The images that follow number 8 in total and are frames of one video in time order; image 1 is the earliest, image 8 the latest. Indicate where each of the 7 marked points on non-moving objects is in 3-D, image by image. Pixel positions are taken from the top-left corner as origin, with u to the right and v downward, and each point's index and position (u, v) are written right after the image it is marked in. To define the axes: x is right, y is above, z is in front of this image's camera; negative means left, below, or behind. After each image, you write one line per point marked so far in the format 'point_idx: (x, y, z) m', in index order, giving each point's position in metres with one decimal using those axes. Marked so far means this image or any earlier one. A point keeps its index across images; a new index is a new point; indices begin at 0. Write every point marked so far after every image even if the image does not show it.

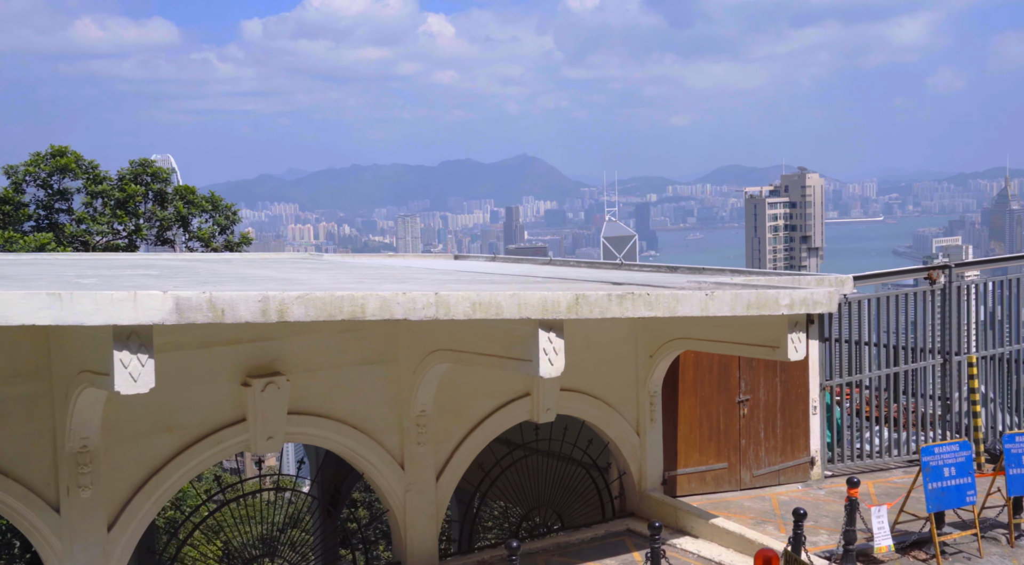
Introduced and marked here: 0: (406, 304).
0: (-0.5, -0.1, +5.6) m
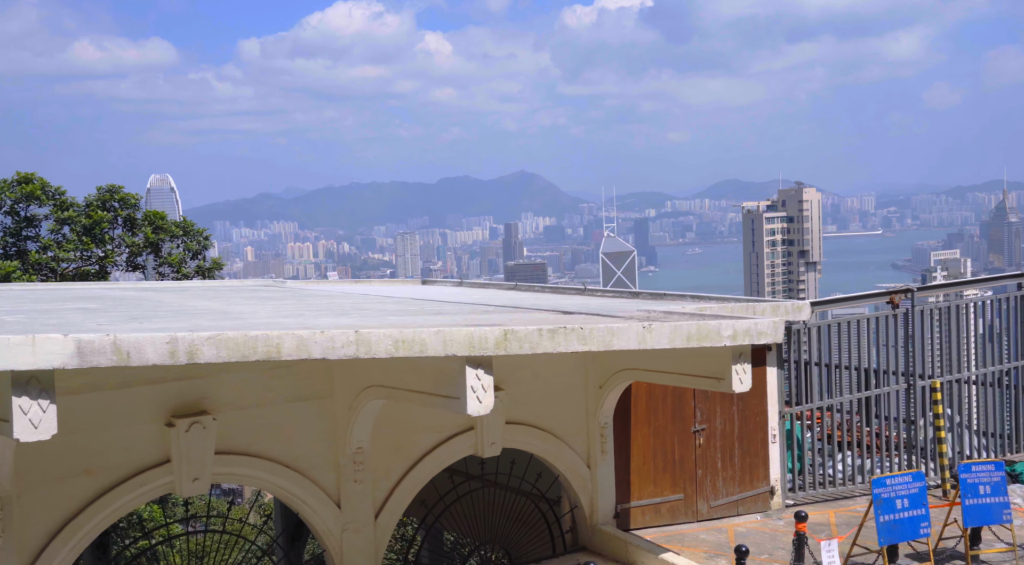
0: (-0.9, -0.3, +5.4) m
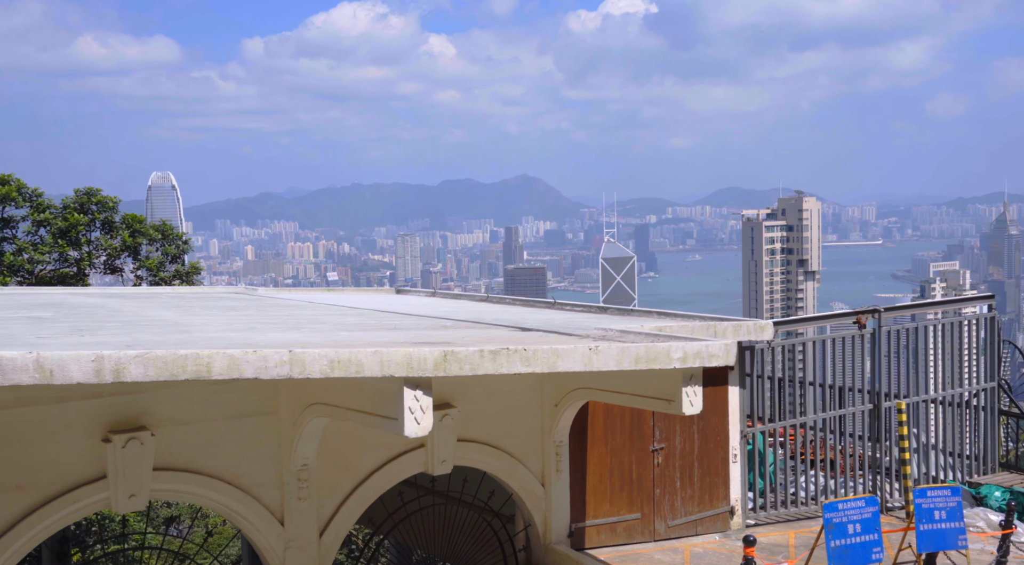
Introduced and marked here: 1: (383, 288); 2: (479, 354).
0: (-1.2, -0.4, +5.4) m
1: (-2.0, -0.1, +17.7) m
2: (-0.2, -0.4, +6.0) m
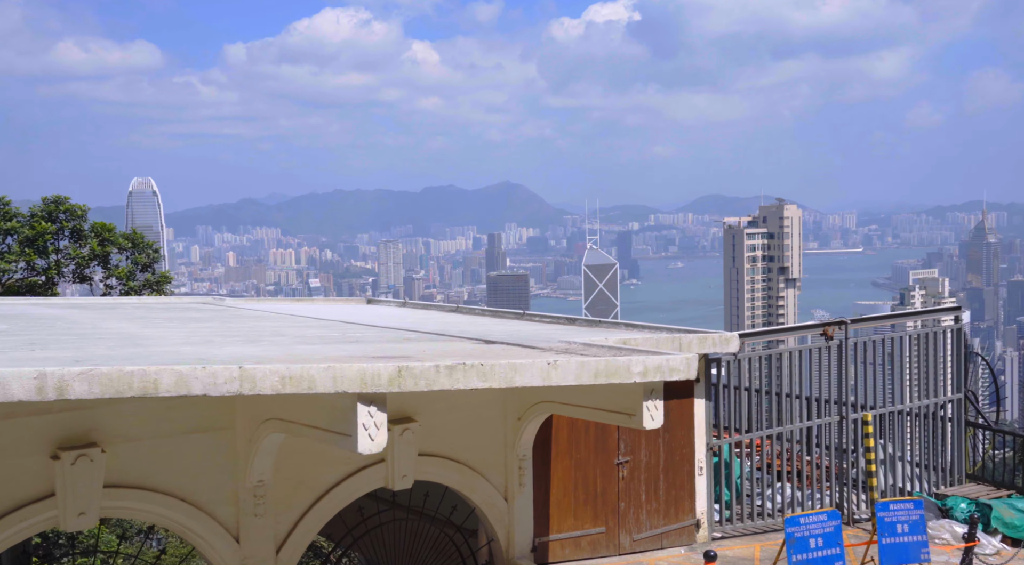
0: (-1.4, -0.4, +5.3) m
1: (-2.4, -0.2, +17.6) m
2: (-0.4, -0.4, +5.9) m
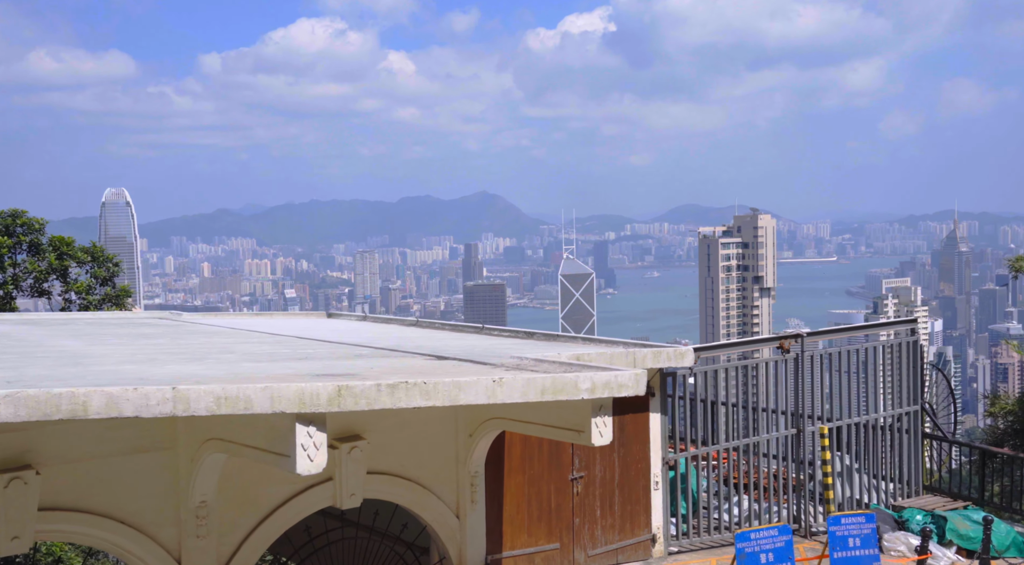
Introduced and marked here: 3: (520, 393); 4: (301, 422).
0: (-1.7, -0.5, +5.2) m
1: (-3.0, -0.4, +17.4) m
2: (-0.7, -0.5, +5.9) m
3: (0.0, -0.6, +6.6) m
4: (-1.0, -0.7, +5.7) m
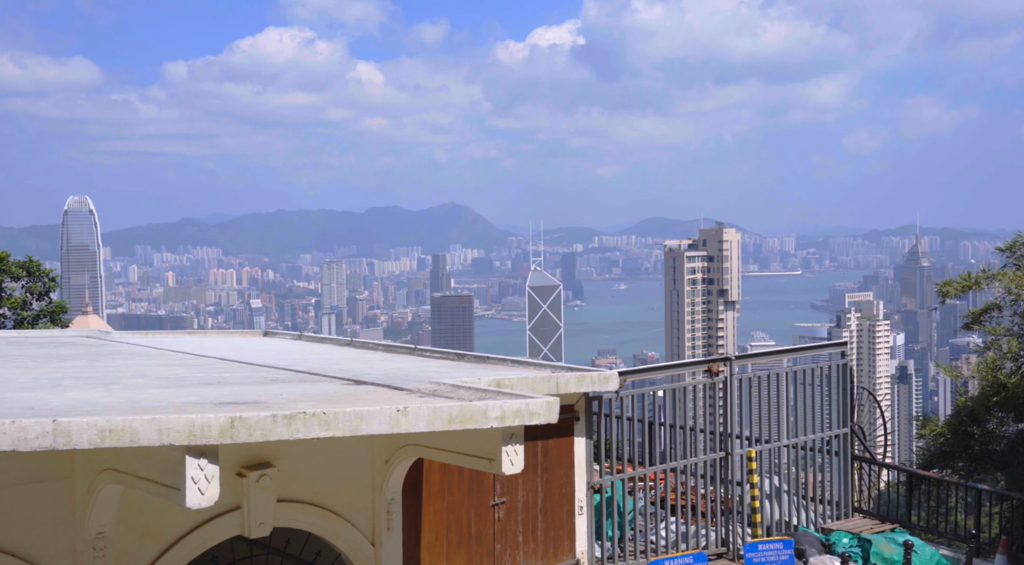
0: (-2.2, -0.7, +5.0) m
1: (-3.9, -0.7, +17.2) m
2: (-1.2, -0.7, +5.7) m
3: (-0.5, -0.8, +6.5) m
4: (-1.5, -0.8, +5.5) m
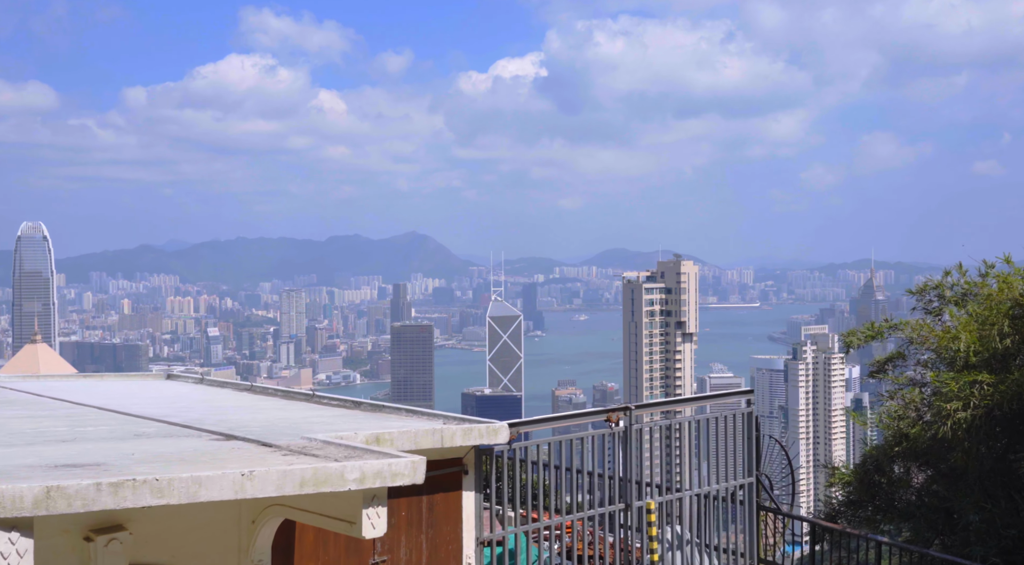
0: (-2.9, -0.9, +4.6) m
1: (-5.2, -1.3, +16.7) m
2: (-2.0, -1.0, +5.4) m
3: (-1.3, -1.1, +6.2) m
4: (-2.3, -1.1, +5.1) m
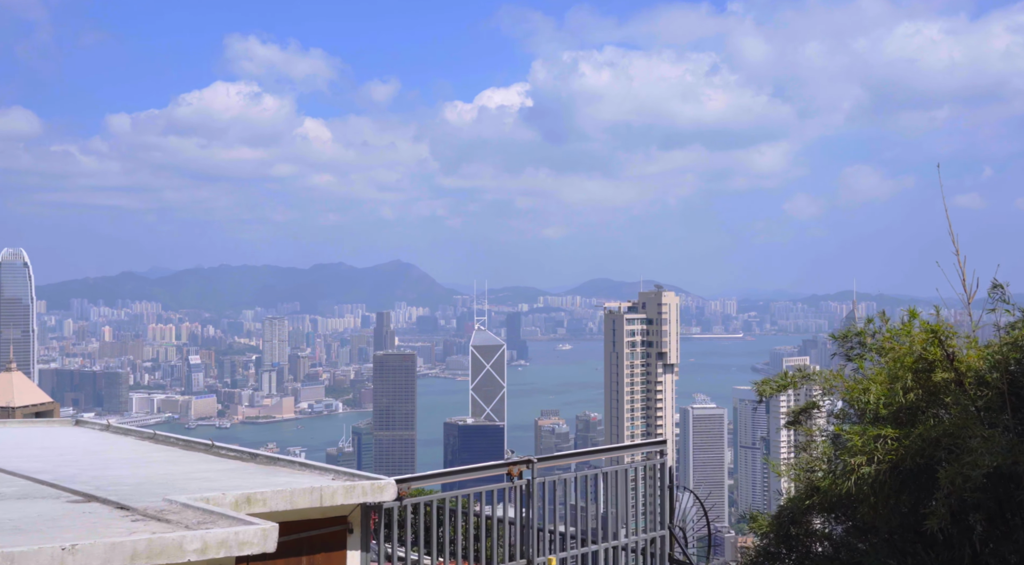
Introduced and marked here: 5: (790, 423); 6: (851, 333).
0: (-3.6, -1.2, +4.2) m
1: (-6.3, -1.9, +16.2) m
2: (-2.7, -1.2, +5.0) m
3: (-2.1, -1.4, +5.8) m
4: (-3.1, -1.4, +4.7) m
5: (+3.3, -1.6, +13.7) m
6: (+4.2, -0.7, +14.4) m
